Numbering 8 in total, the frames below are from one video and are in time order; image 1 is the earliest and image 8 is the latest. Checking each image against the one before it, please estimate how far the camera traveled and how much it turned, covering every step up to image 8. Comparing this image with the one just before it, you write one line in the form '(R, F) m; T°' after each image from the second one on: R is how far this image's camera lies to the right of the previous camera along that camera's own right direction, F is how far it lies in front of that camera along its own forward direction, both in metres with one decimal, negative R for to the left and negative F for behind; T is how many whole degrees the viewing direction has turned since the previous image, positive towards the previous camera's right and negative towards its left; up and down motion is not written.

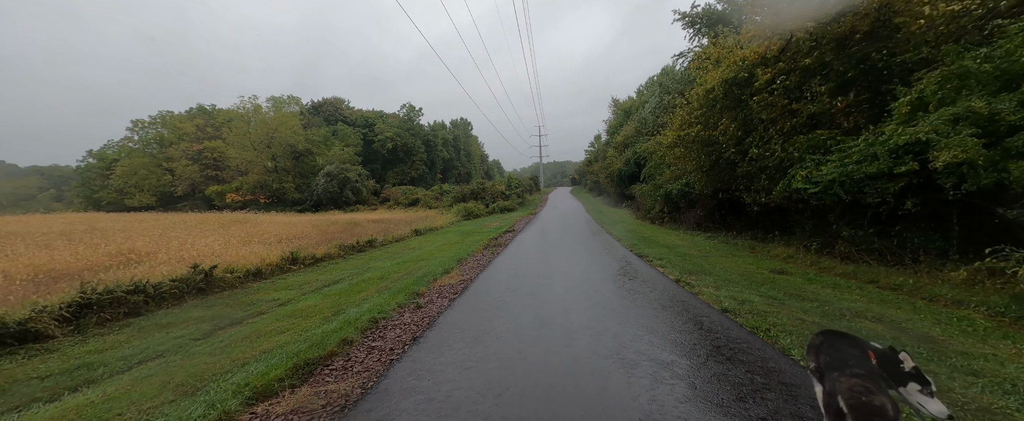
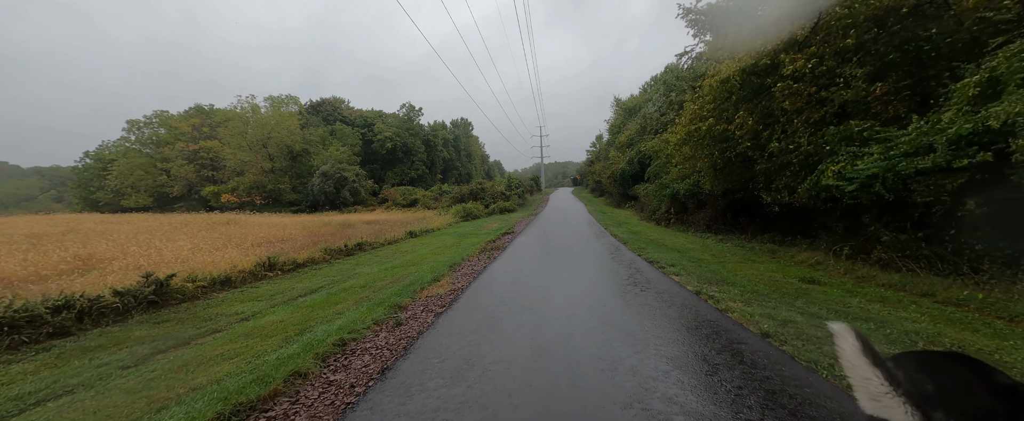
(+0.1, +0.9) m; 0°
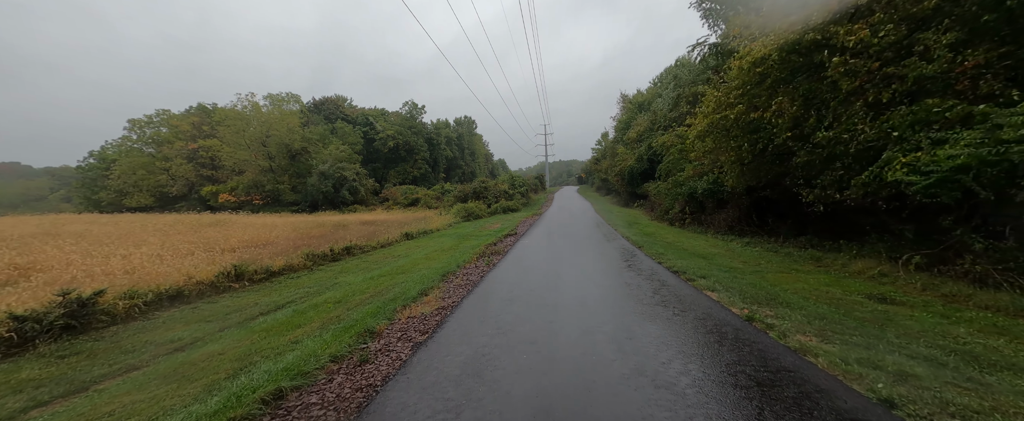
(+0.1, +1.3) m; -1°
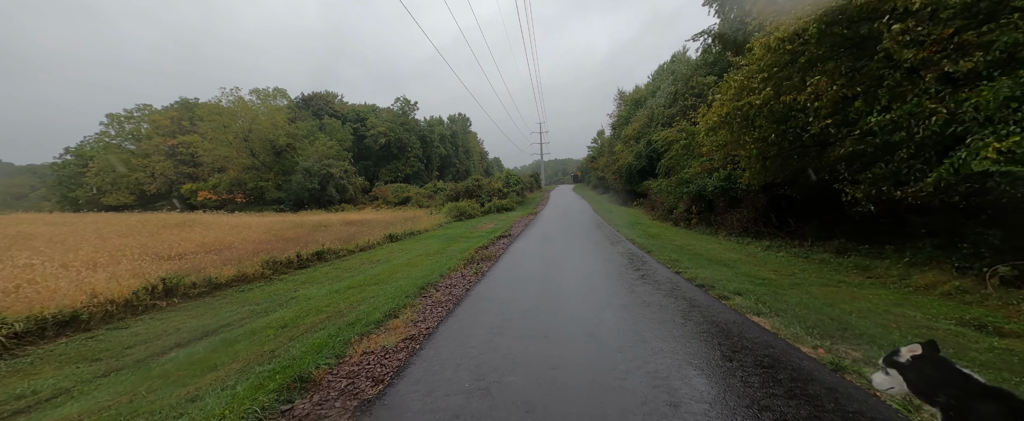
(+0.1, +1.4) m; +1°
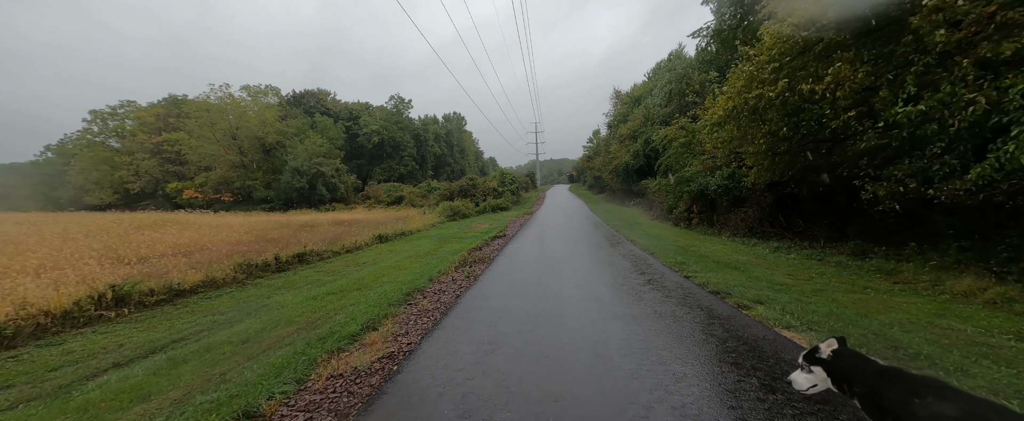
(0.0, +0.7) m; +1°
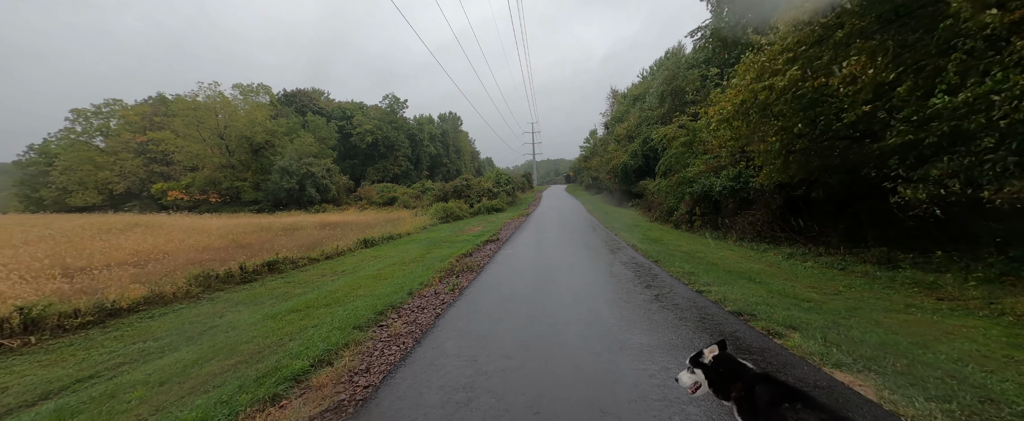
(+0.2, +0.9) m; 0°
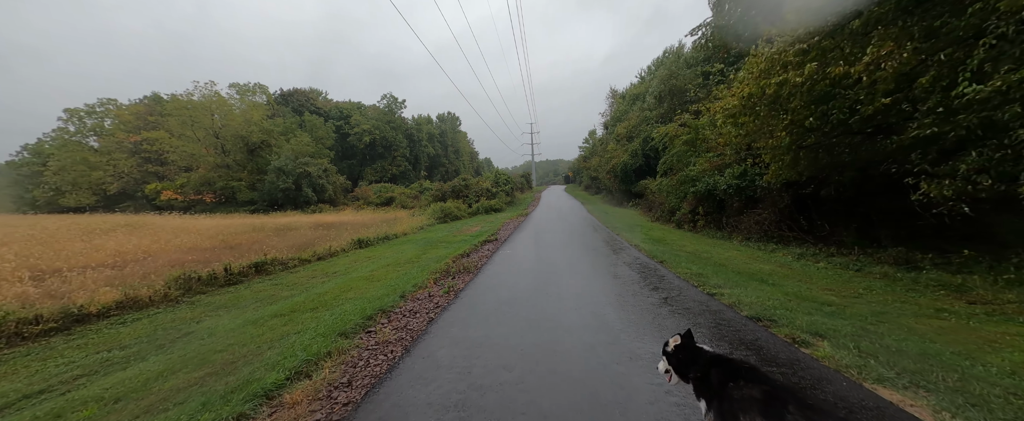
(0.0, +0.4) m; 0°
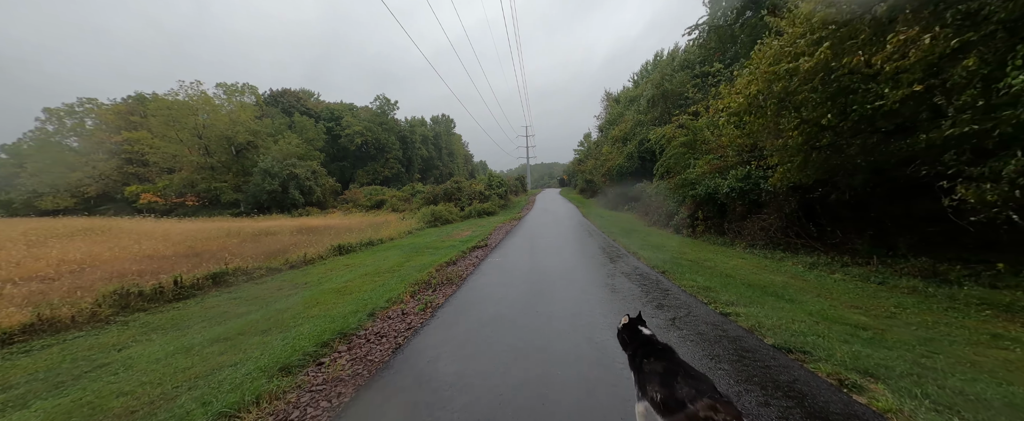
(+0.2, +0.8) m; +1°
